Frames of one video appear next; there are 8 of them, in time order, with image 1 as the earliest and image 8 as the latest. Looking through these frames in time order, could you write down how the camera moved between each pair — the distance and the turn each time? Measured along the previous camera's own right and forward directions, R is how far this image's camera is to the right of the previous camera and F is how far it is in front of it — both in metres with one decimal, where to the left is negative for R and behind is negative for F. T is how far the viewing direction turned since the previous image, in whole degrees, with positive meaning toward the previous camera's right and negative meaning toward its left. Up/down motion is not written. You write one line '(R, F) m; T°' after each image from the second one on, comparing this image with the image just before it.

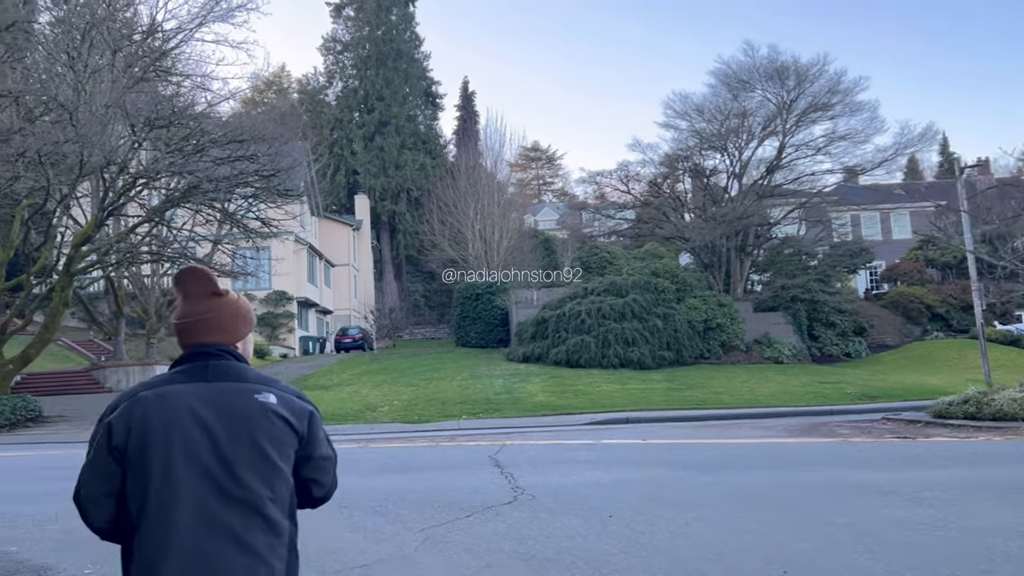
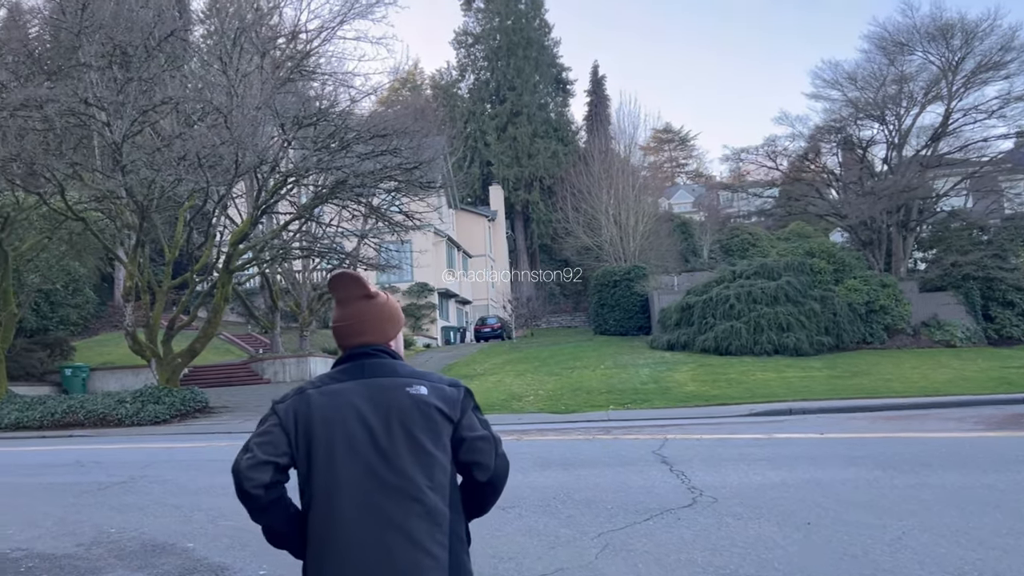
(-0.3, +0.4) m; -9°
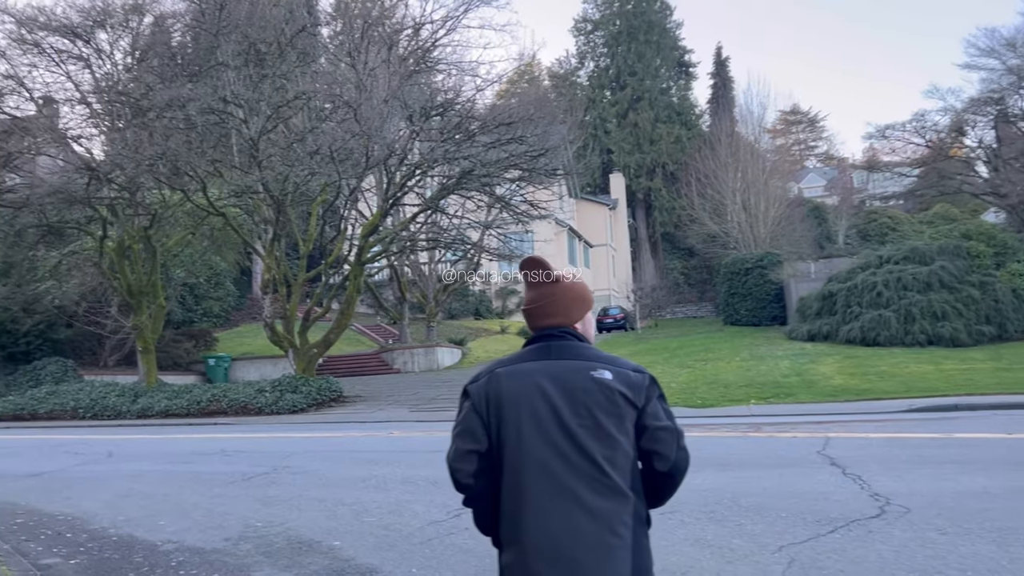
(-0.3, +0.4) m; -8°
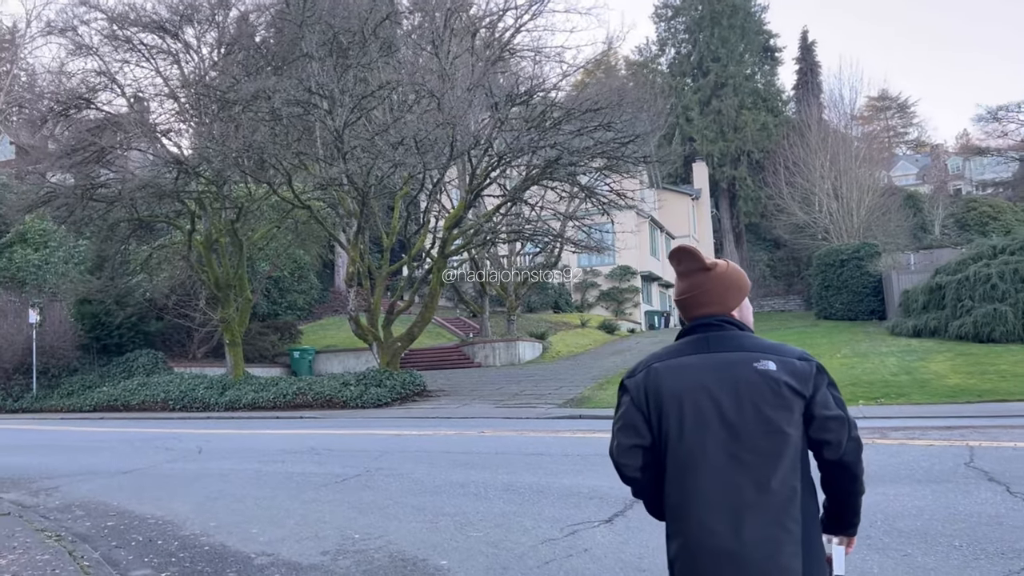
(-0.3, +0.6) m; -5°
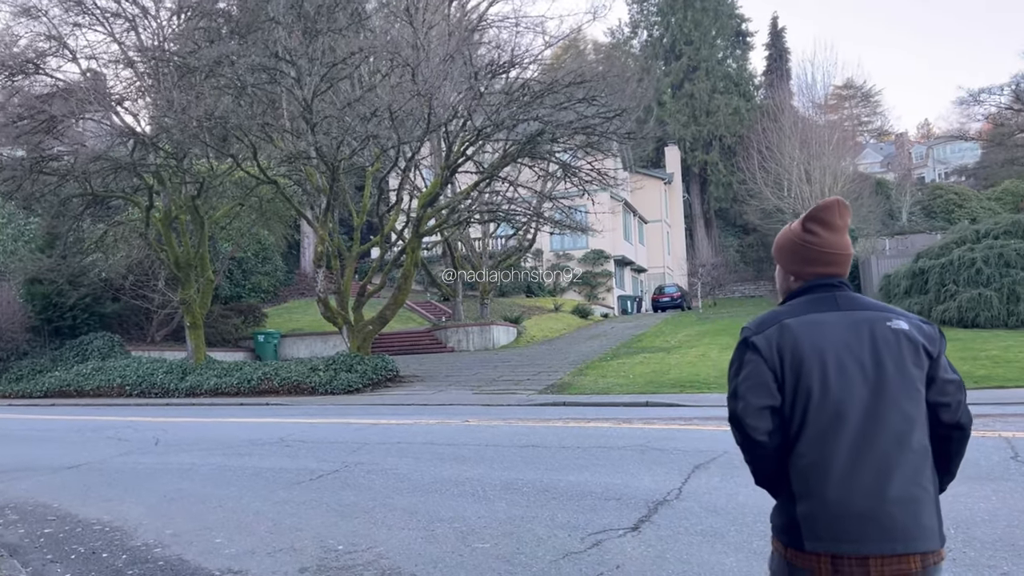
(-0.3, +0.8) m; +2°
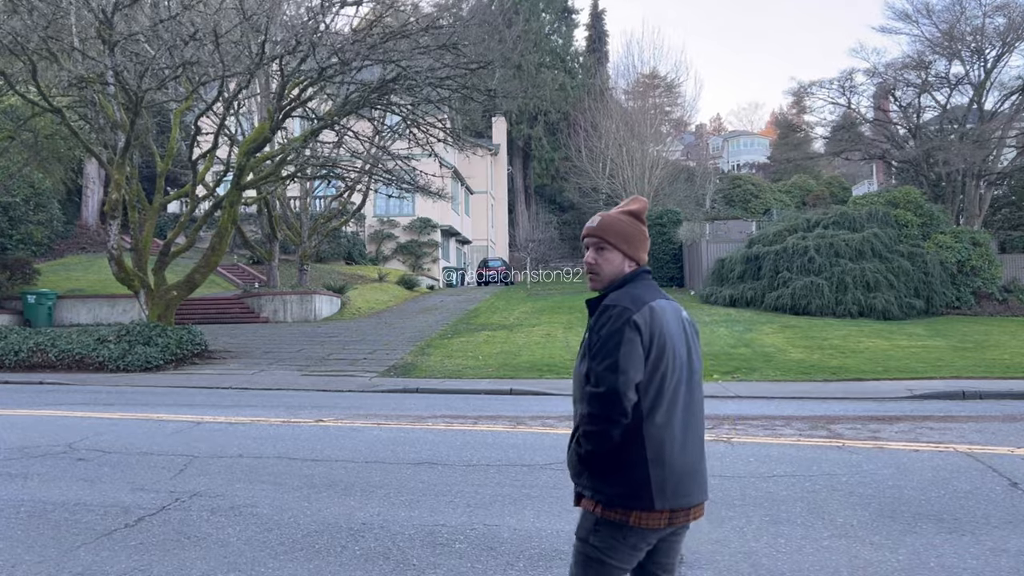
(-0.7, +1.9) m; +13°
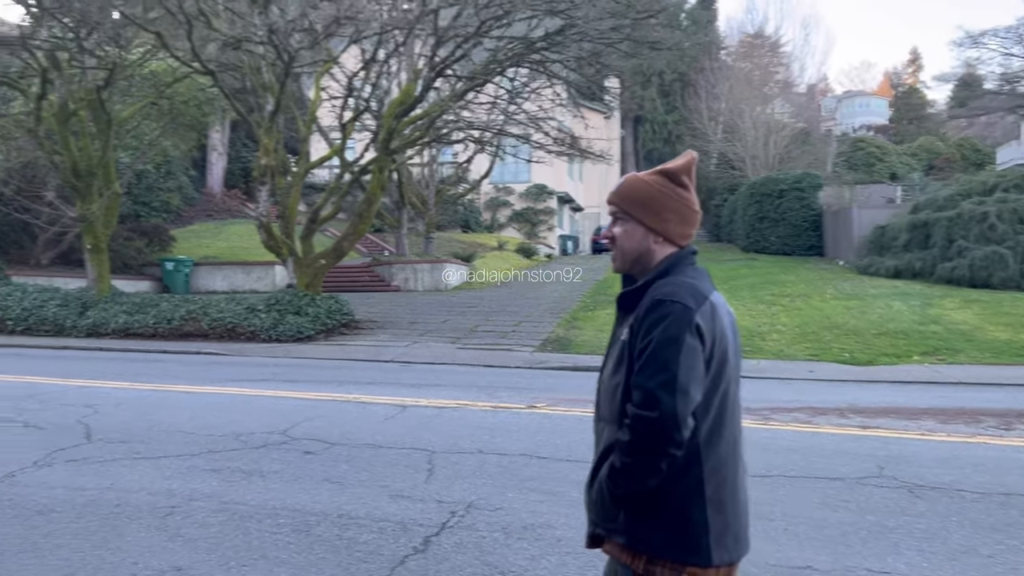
(-1.3, +0.9) m; -6°
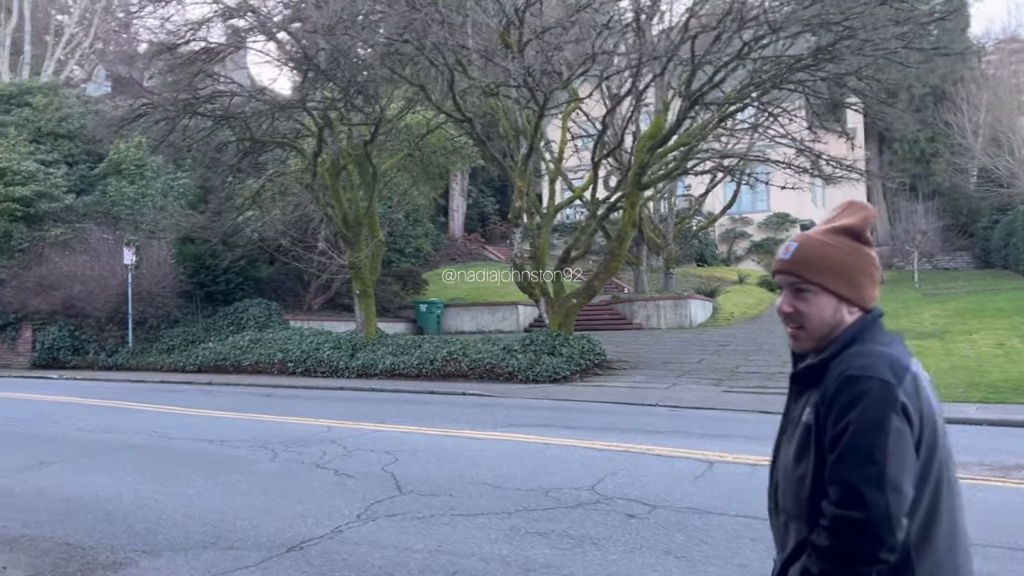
(-0.7, +0.5) m; -15°
